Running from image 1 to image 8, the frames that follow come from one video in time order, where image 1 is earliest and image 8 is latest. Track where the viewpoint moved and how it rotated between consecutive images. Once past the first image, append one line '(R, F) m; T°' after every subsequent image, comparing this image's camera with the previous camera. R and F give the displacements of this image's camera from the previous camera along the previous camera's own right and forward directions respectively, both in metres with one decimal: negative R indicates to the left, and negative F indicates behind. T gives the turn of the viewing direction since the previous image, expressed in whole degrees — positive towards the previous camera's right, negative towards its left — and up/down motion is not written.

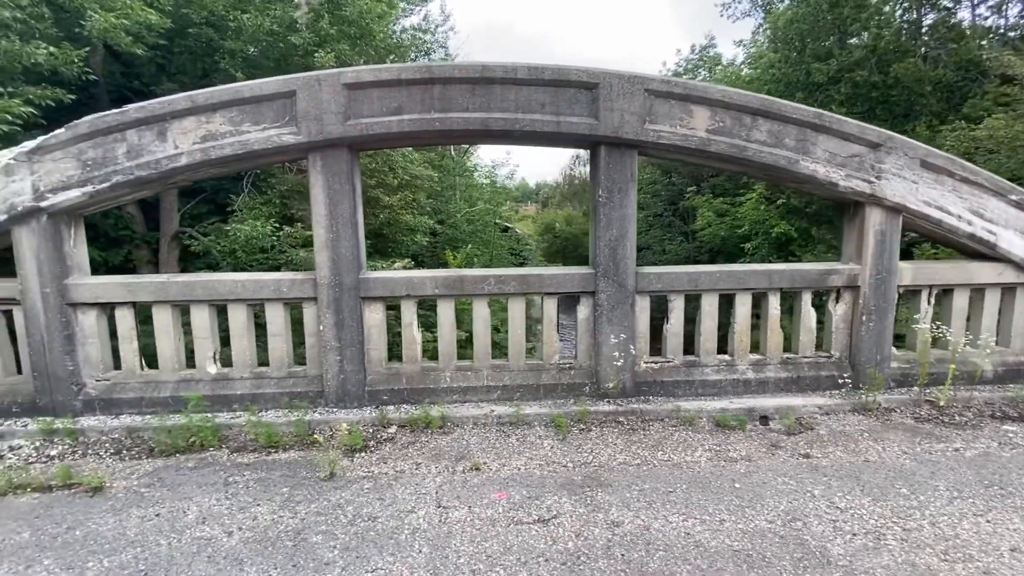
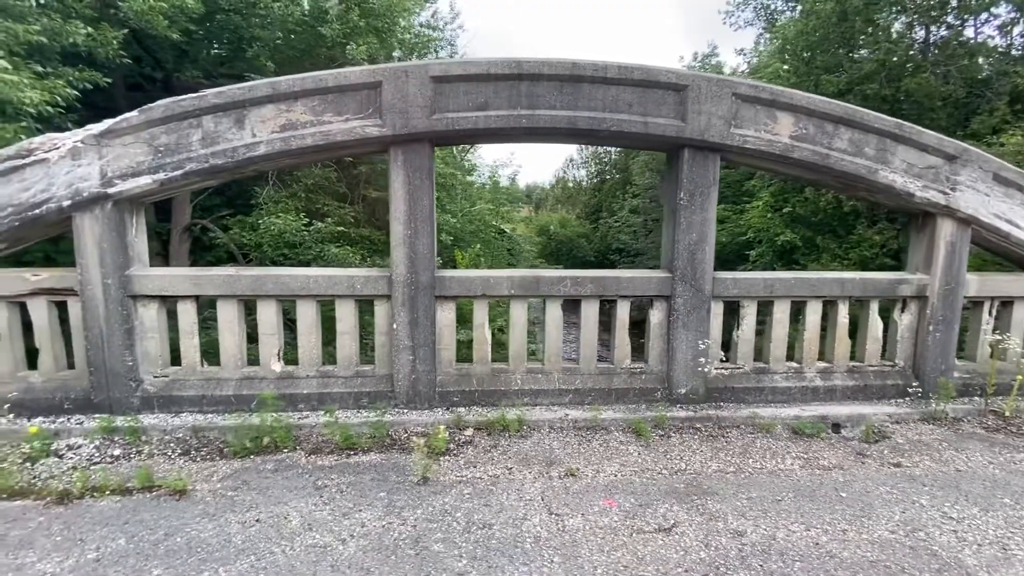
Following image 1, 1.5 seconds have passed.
(-0.7, +0.1) m; +2°
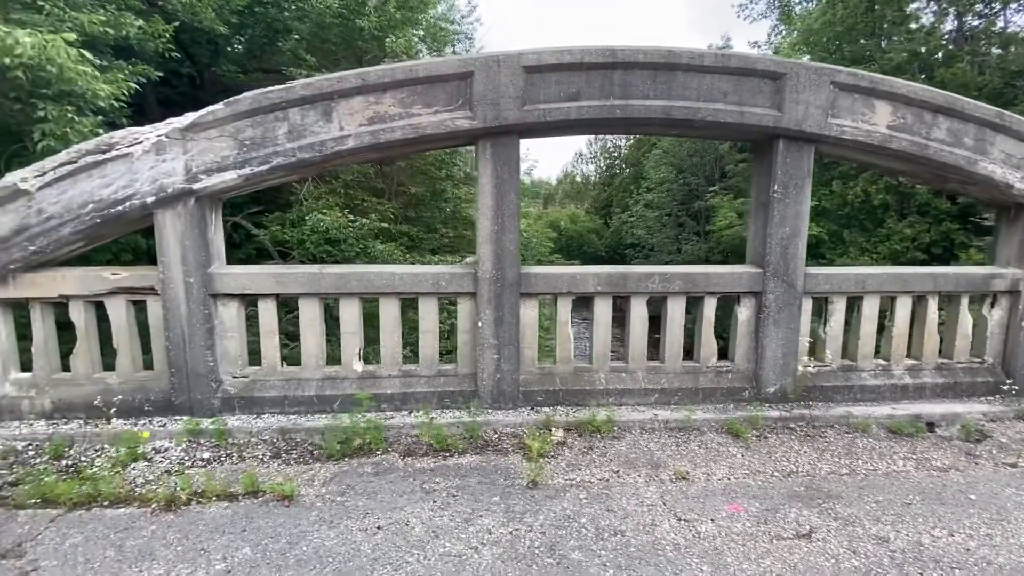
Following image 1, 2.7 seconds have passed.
(-0.6, +0.1) m; 0°
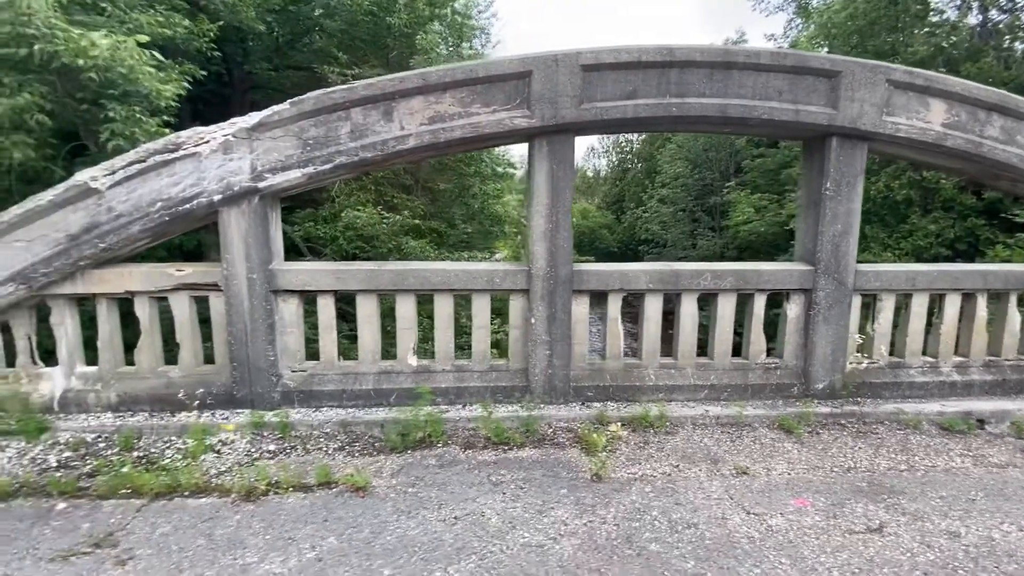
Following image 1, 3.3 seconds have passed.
(-0.3, -0.1) m; -1°
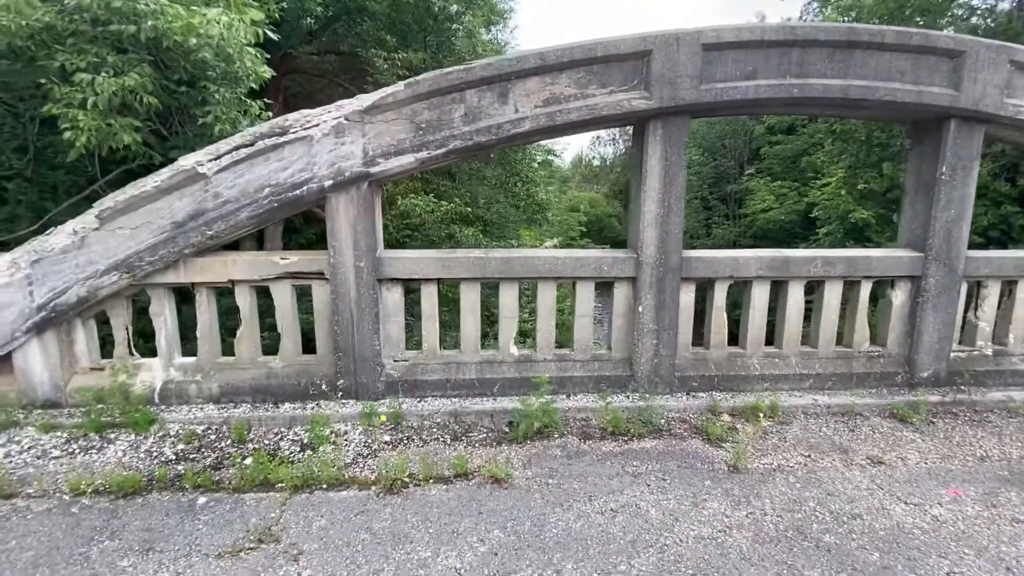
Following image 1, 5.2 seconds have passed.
(-0.8, +0.1) m; 0°
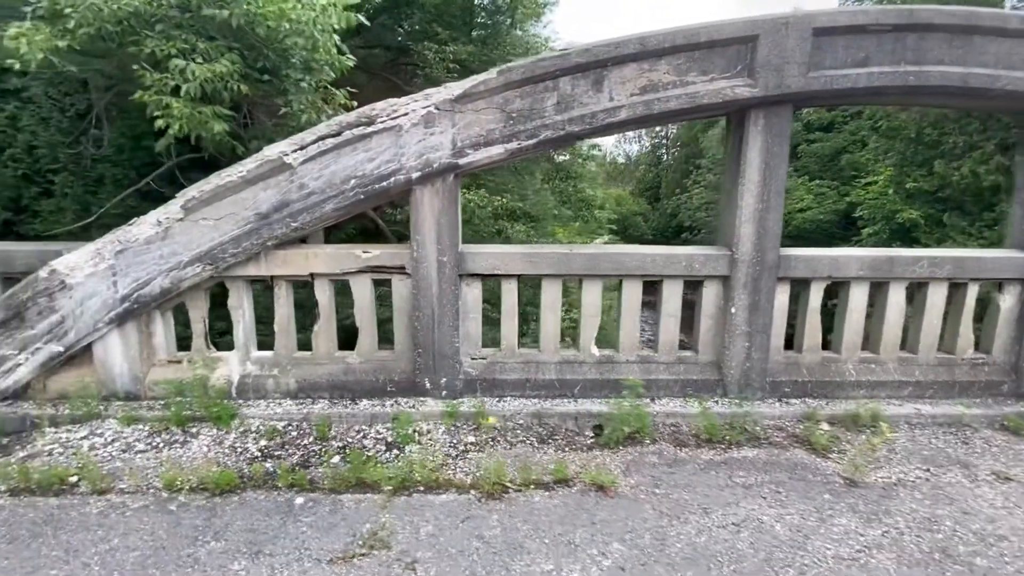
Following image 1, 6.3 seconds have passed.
(-0.5, +0.1) m; -2°
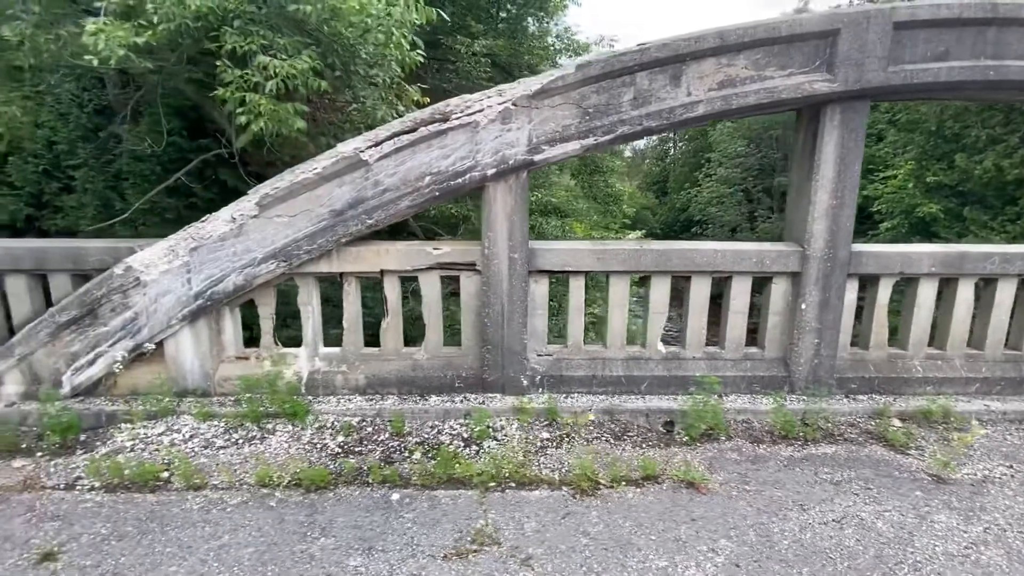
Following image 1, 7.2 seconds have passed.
(-0.5, 0.0) m; 0°
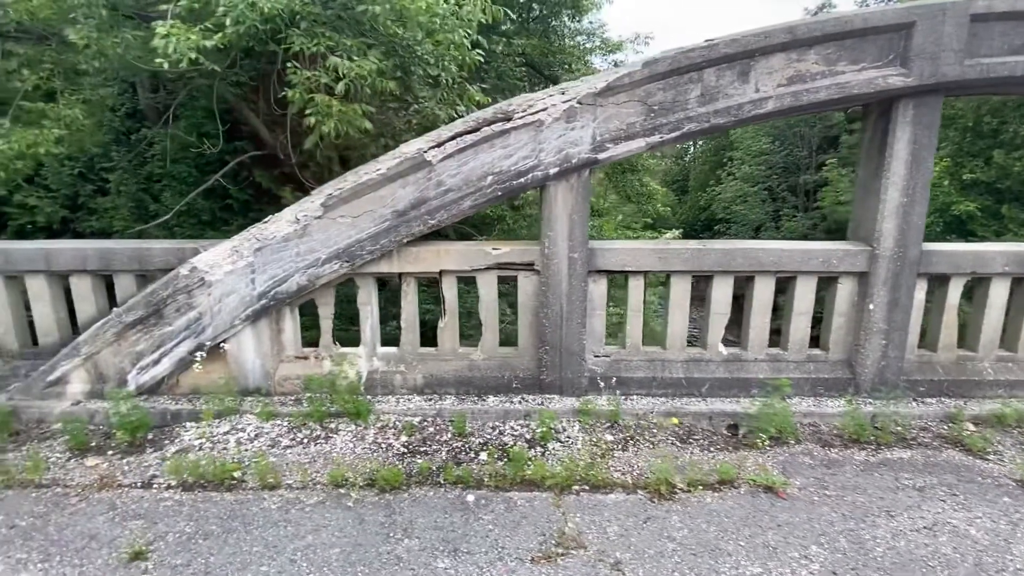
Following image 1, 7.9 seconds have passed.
(-0.3, 0.0) m; -2°
